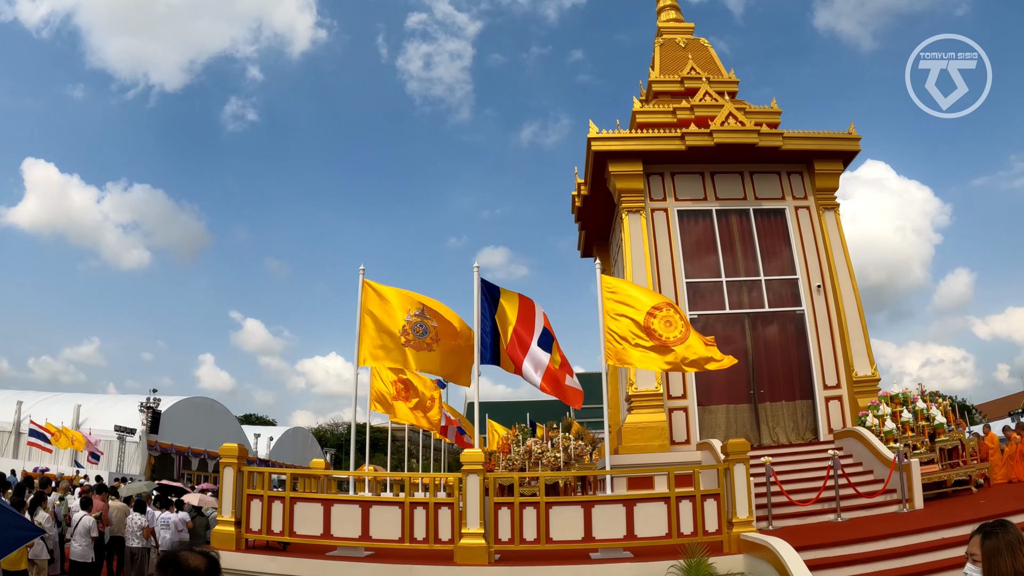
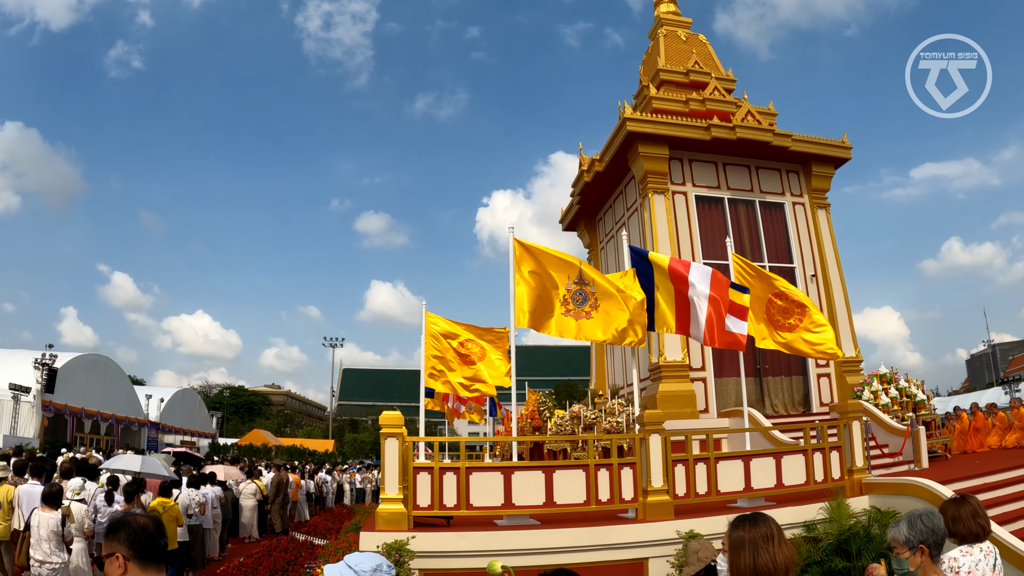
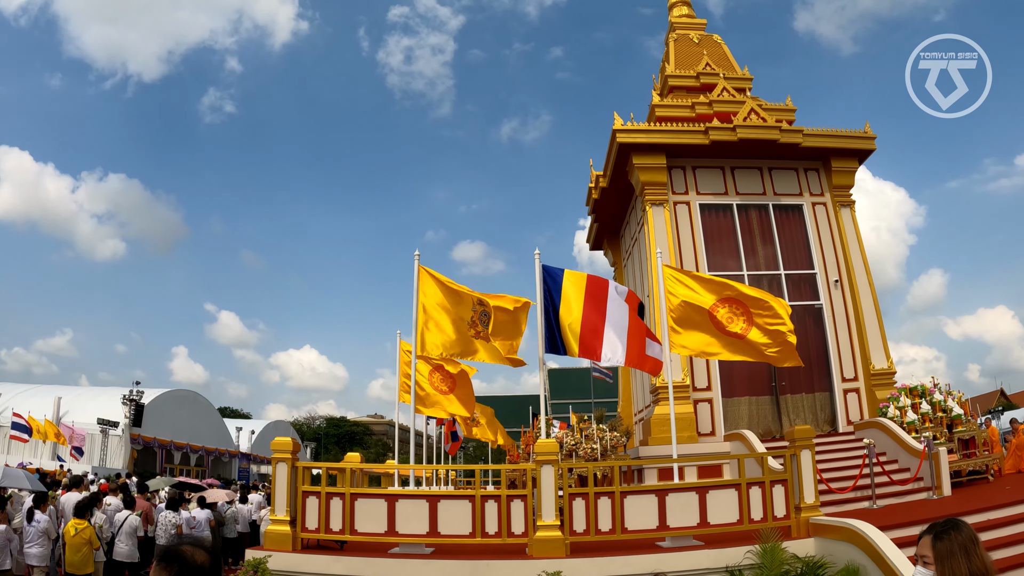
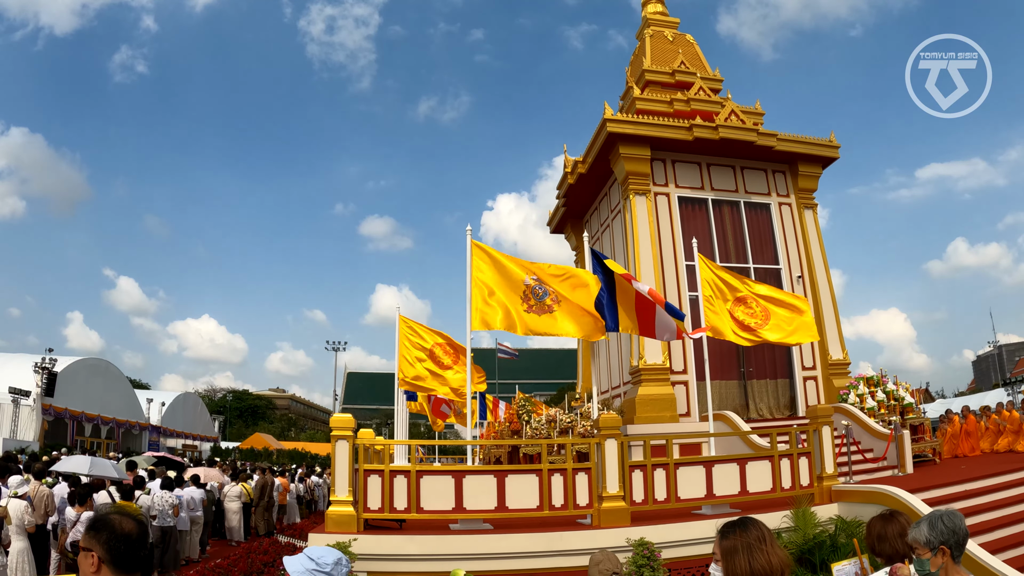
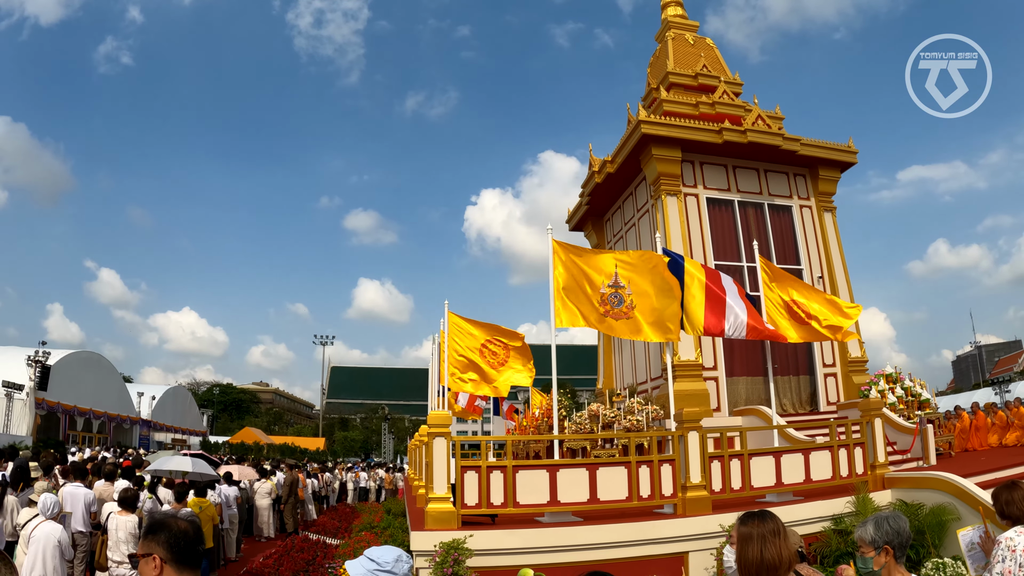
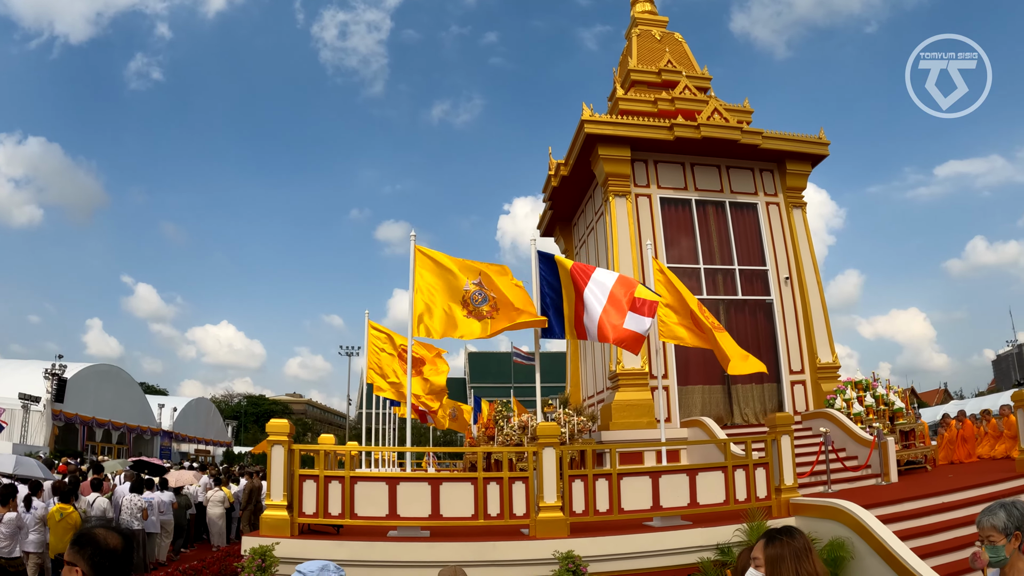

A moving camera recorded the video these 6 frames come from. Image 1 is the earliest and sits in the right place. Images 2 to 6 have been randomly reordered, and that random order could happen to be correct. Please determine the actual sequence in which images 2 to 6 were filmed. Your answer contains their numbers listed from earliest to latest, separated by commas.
3, 6, 4, 2, 5
